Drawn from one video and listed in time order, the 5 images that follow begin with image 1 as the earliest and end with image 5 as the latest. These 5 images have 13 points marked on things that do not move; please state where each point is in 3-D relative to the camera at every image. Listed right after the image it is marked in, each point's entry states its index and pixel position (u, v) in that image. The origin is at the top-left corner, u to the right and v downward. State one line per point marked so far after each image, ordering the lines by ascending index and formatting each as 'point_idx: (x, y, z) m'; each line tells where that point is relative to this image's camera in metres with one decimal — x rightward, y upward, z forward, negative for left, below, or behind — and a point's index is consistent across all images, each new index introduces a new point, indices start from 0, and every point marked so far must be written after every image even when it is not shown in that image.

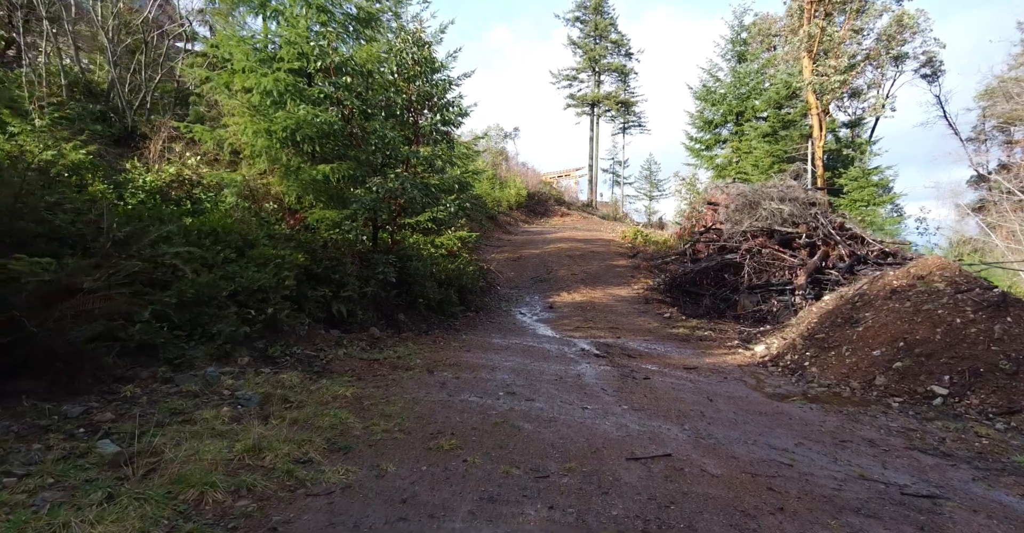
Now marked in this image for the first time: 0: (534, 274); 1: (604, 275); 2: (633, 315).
0: (+0.6, -0.2, +15.1) m
1: (+2.3, -0.2, +15.1) m
2: (+2.3, -0.9, +11.2) m
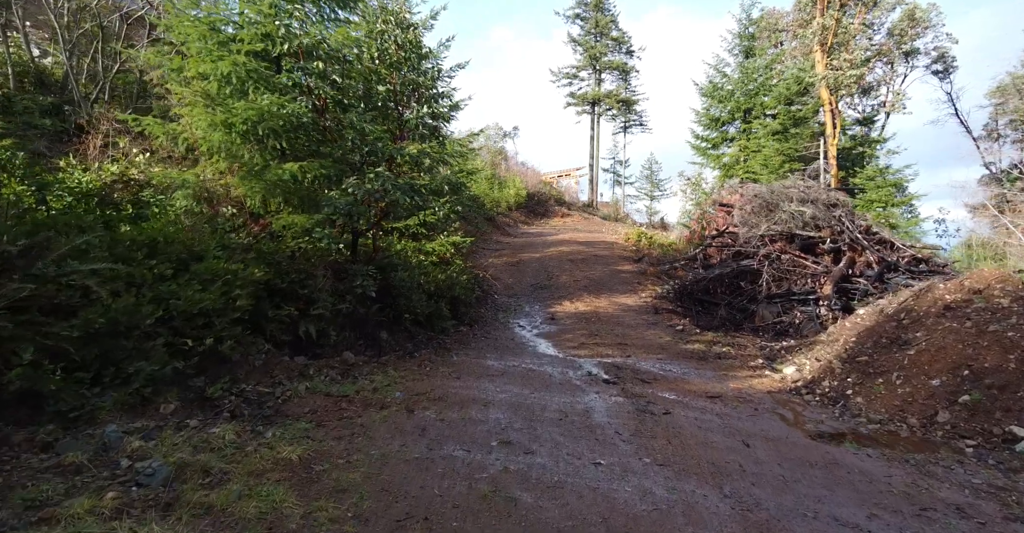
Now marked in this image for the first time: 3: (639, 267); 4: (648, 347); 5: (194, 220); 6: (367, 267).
0: (+0.5, -0.3, +14.2) m
1: (+2.3, -0.4, +14.1) m
2: (+2.2, -1.1, +10.2) m
3: (+3.4, 0.0, +15.7) m
4: (+2.0, -1.2, +8.8) m
5: (-3.1, +0.4, +5.7) m
6: (-1.7, 0.0, +6.9) m
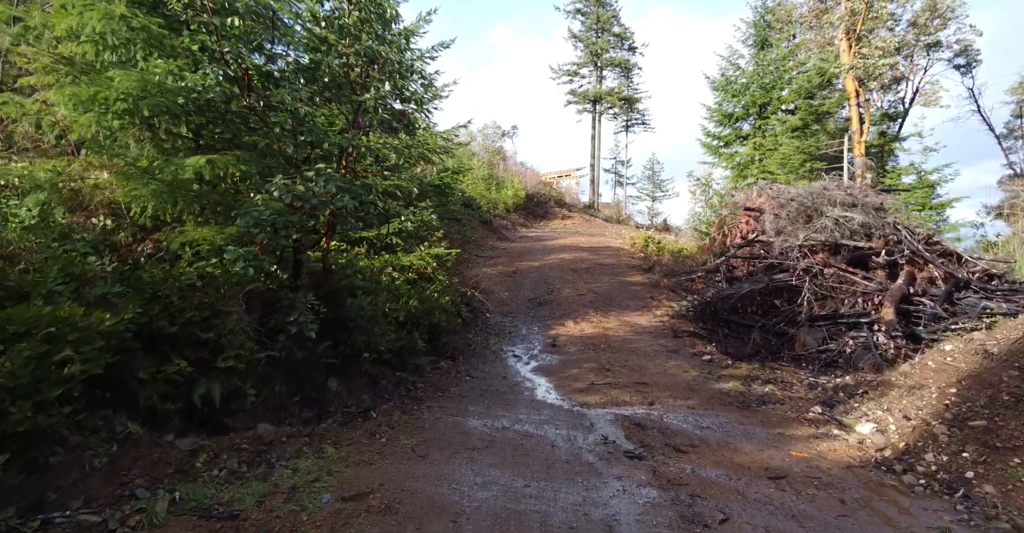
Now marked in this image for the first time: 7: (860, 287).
0: (+0.4, -0.6, +12.5) m
1: (+2.2, -0.6, +12.4) m
2: (+2.1, -1.3, +8.5) m
3: (+3.3, -0.3, +14.0) m
4: (+1.9, -1.4, +7.1) m
5: (-3.2, +0.2, +4.0) m
6: (-1.8, -0.3, +5.2) m
7: (+5.2, -0.3, +8.9) m
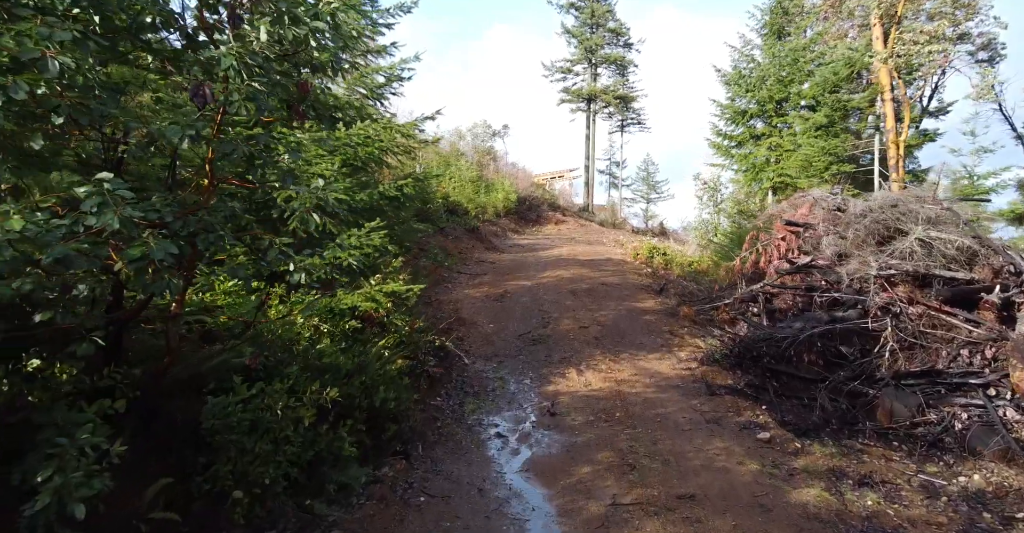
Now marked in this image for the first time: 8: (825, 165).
0: (+0.2, -1.0, +10.1) m
1: (+2.0, -1.1, +10.1) m
2: (+2.0, -1.8, +6.2) m
3: (+3.0, -0.7, +11.7) m
4: (+1.8, -1.9, +4.7) m
5: (-3.3, -0.2, +1.6) m
6: (-1.9, -0.7, +2.8) m
7: (+5.1, -0.8, +6.6) m
8: (+9.5, +3.1, +18.1) m
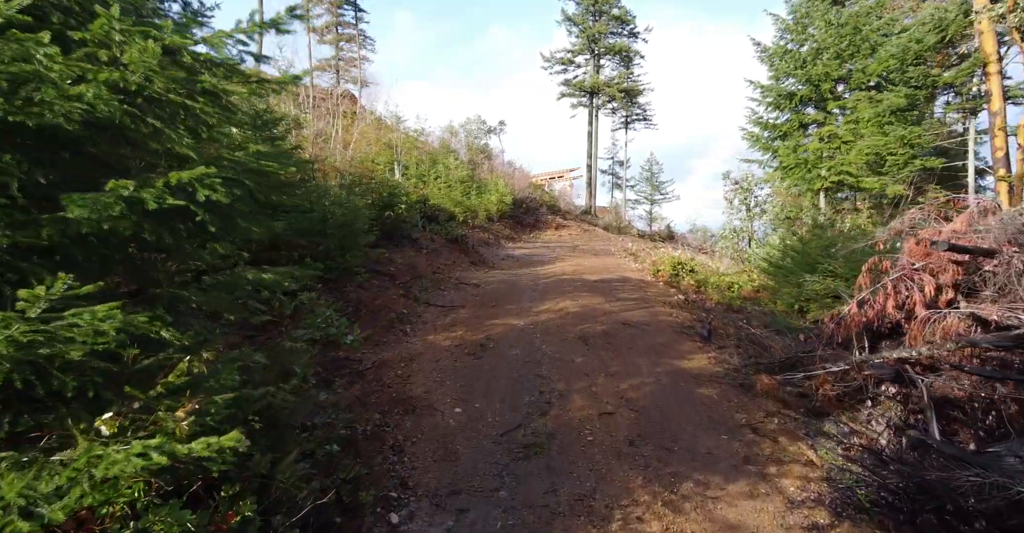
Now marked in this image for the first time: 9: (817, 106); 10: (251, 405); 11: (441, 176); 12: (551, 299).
0: (0.0, -1.6, +6.1) m
1: (+1.7, -1.6, +6.1) m
2: (+1.7, -2.3, +2.2) m
3: (+2.8, -1.3, +7.7) m
4: (+1.5, -2.4, +0.8) m
5: (-3.5, -0.8, -2.4) m
6: (-2.1, -1.2, -1.2) m
7: (+4.8, -1.3, +2.7) m
8: (+9.3, +2.6, +14.2) m
9: (+8.4, +4.4, +16.2) m
10: (-1.4, -0.7, +3.3) m
11: (-2.2, +2.8, +18.1) m
12: (+0.8, -0.6, +11.1) m
